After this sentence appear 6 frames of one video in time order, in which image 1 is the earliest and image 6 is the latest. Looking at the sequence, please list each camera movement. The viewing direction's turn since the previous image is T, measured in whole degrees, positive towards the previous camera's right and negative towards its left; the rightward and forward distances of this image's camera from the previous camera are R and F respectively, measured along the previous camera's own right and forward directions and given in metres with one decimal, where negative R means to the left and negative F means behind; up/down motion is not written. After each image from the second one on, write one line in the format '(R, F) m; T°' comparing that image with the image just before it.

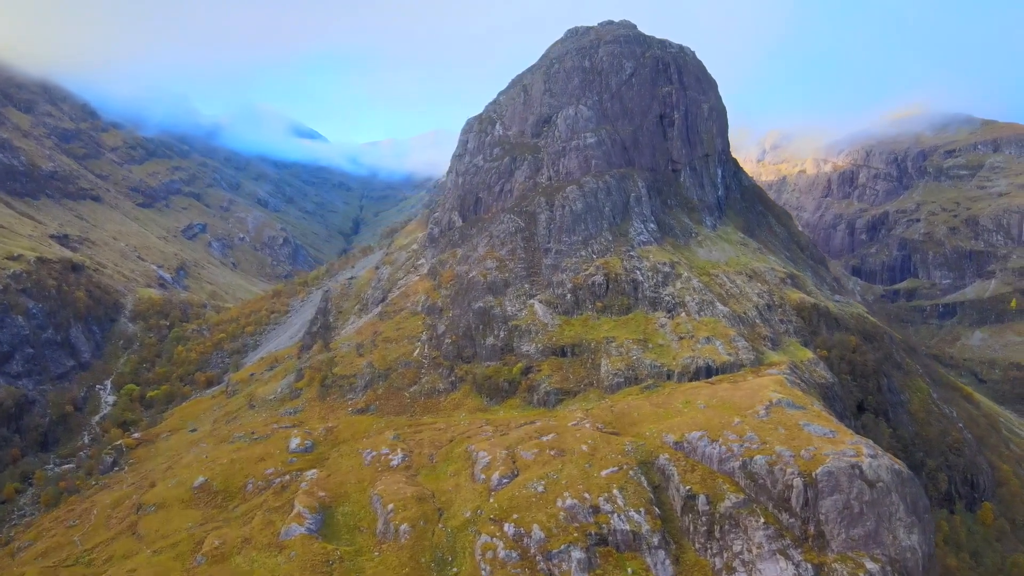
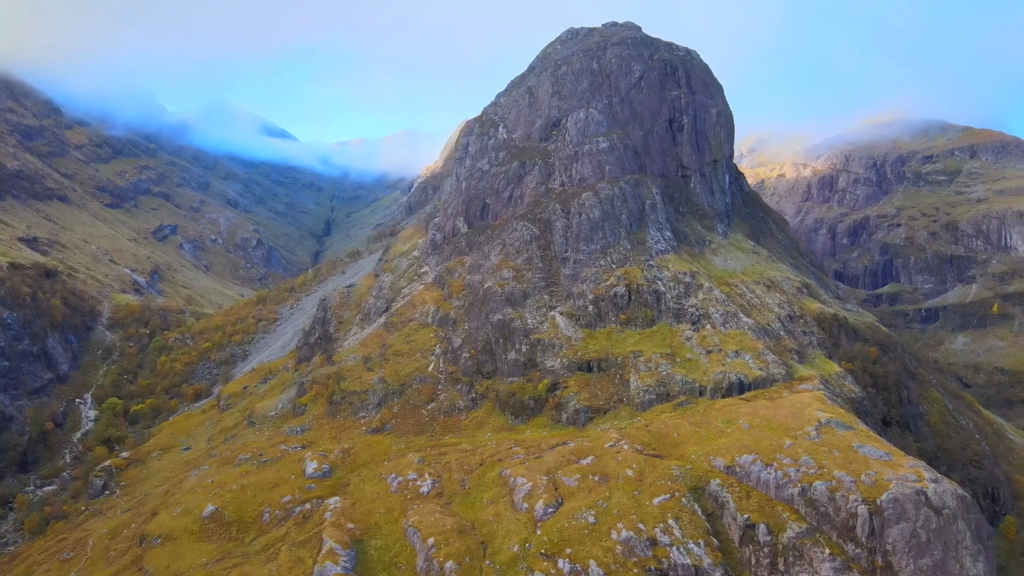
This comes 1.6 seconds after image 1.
(-9.2, +6.0) m; +3°
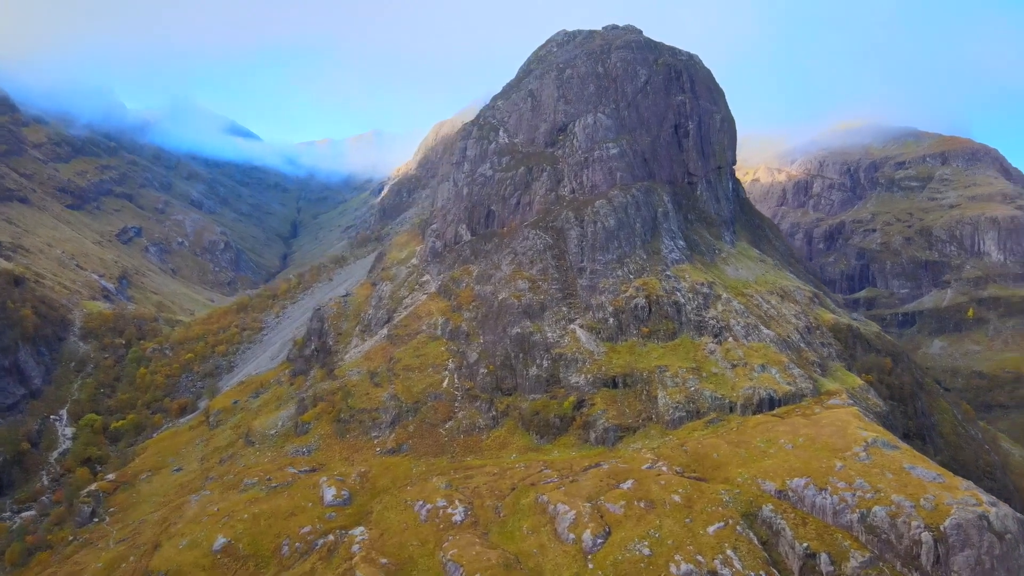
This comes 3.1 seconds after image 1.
(-9.2, +5.4) m; +3°
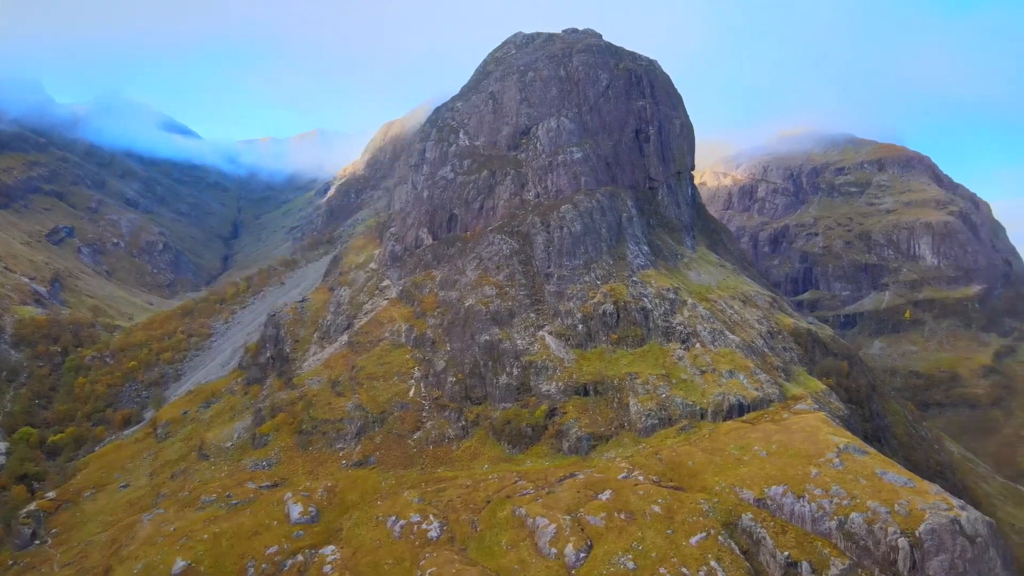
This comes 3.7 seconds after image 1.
(-3.9, +2.3) m; +4°
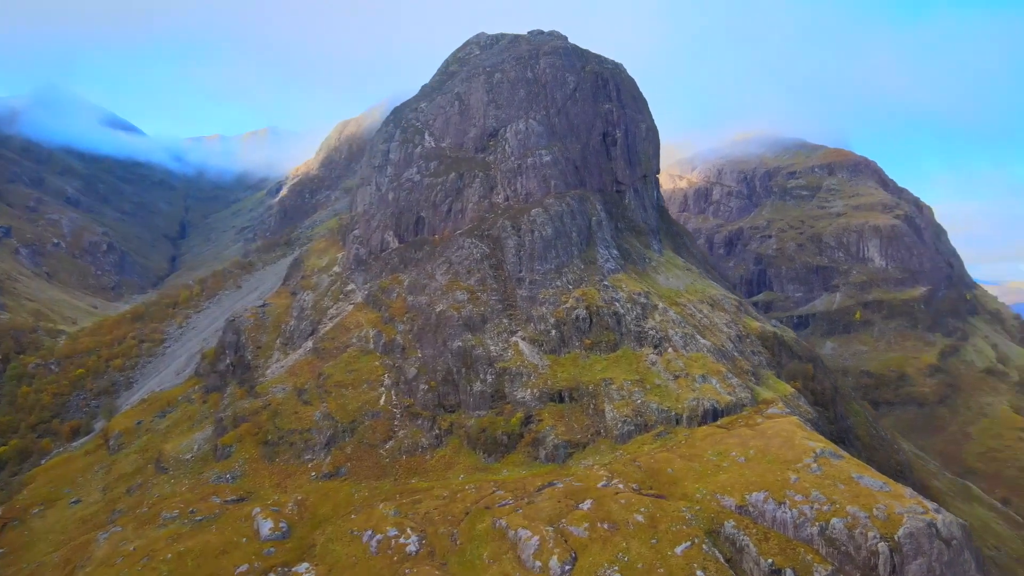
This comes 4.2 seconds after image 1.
(-3.2, +2.0) m; +4°
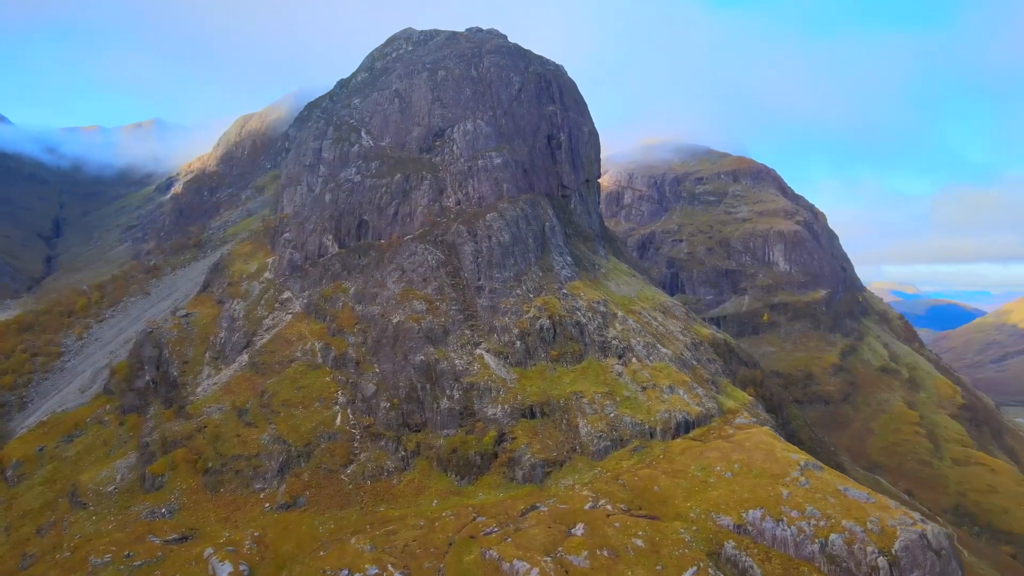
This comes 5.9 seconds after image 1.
(-10.2, +6.8) m; +8°
